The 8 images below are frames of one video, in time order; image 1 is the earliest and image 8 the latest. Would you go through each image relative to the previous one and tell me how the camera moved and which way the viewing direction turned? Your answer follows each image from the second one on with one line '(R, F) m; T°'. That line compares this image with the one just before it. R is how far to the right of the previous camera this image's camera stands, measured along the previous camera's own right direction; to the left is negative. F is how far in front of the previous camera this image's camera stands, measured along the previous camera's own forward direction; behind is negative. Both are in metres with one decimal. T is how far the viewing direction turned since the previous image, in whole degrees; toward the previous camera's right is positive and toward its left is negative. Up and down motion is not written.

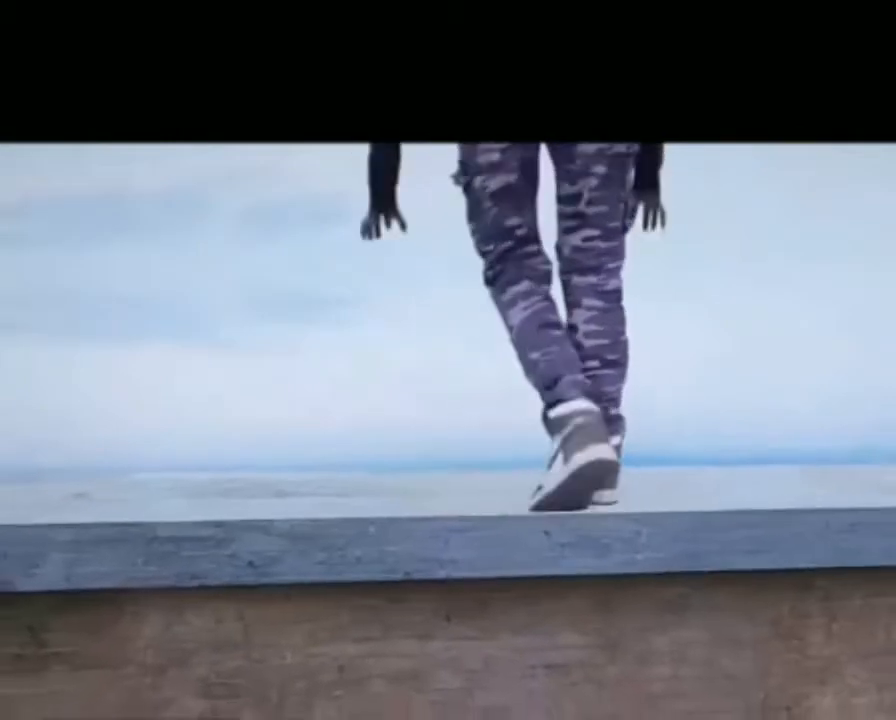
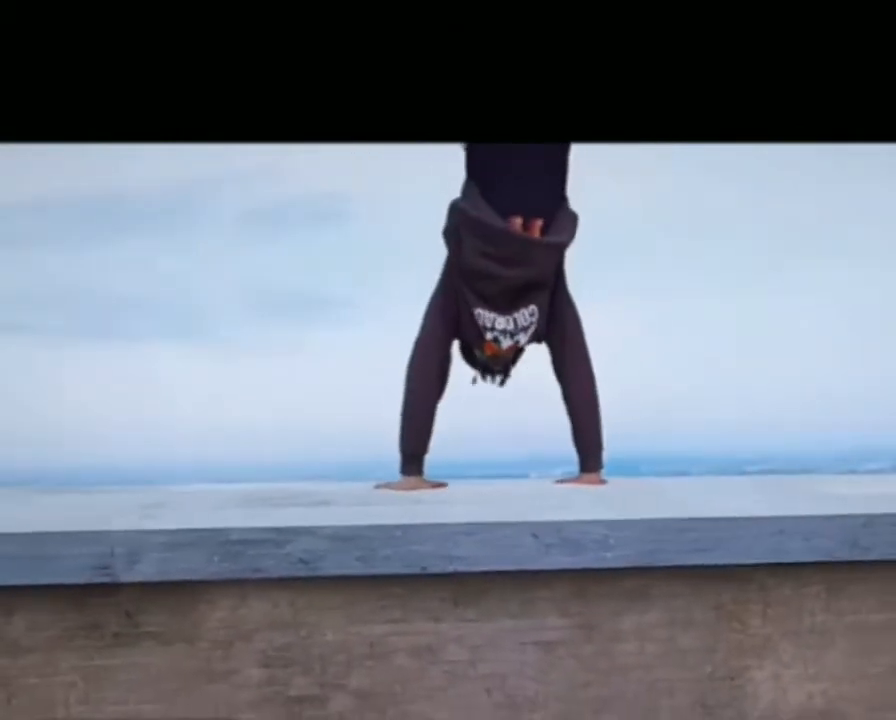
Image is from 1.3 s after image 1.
(+0.1, -0.3) m; -5°
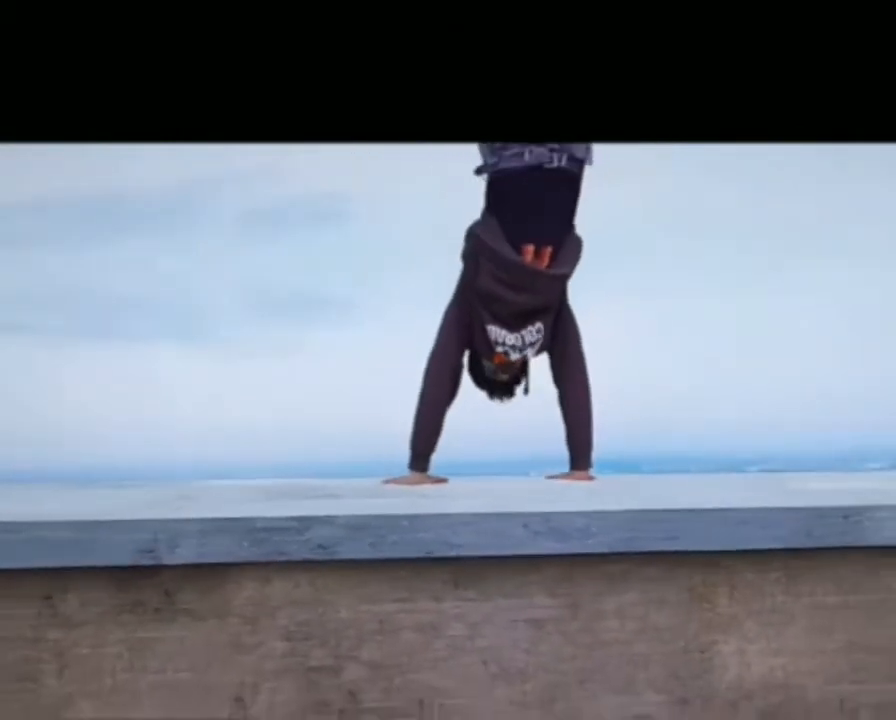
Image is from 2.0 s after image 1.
(0.0, -0.2) m; 0°
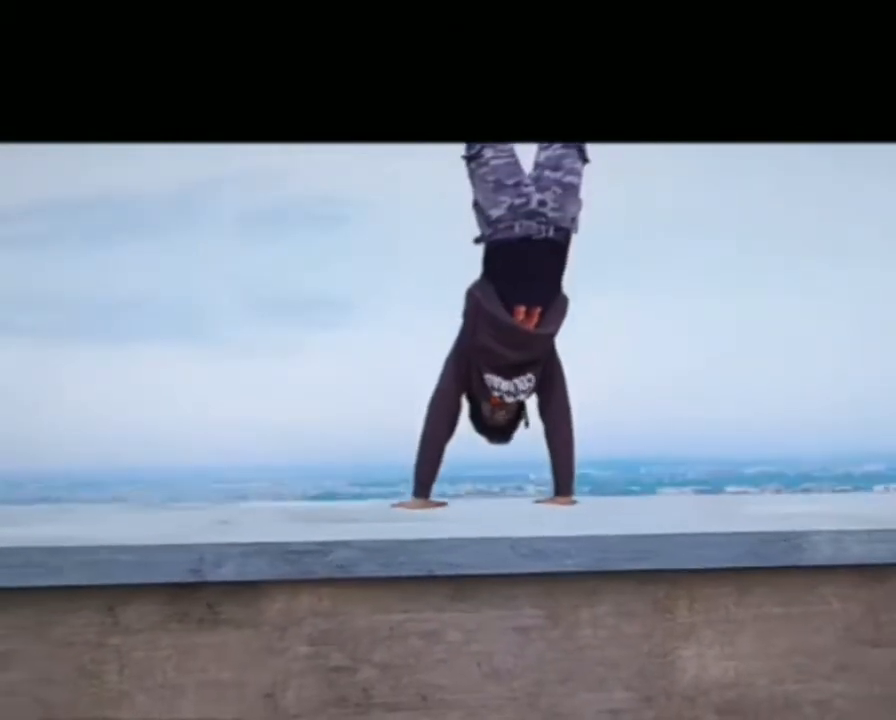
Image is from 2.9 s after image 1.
(0.0, -0.3) m; 0°
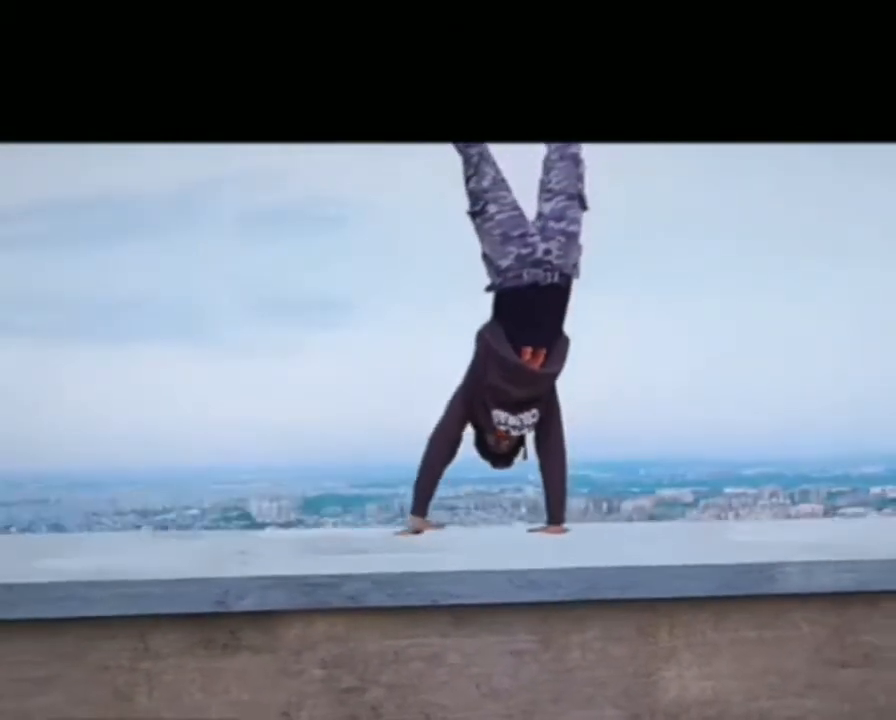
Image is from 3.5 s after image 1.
(0.0, -0.2) m; 0°
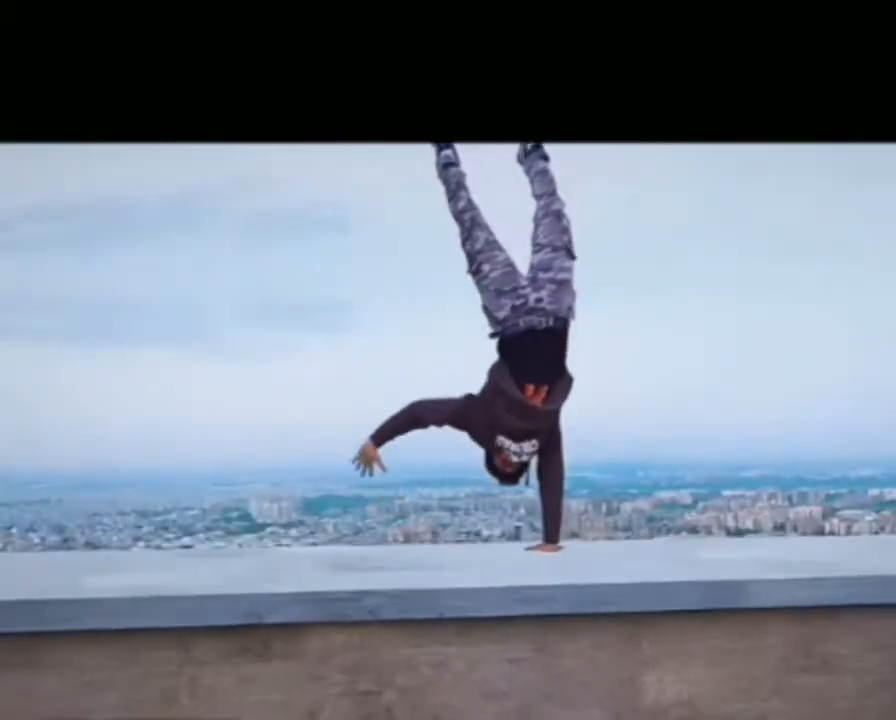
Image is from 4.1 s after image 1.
(0.0, -0.3) m; 0°
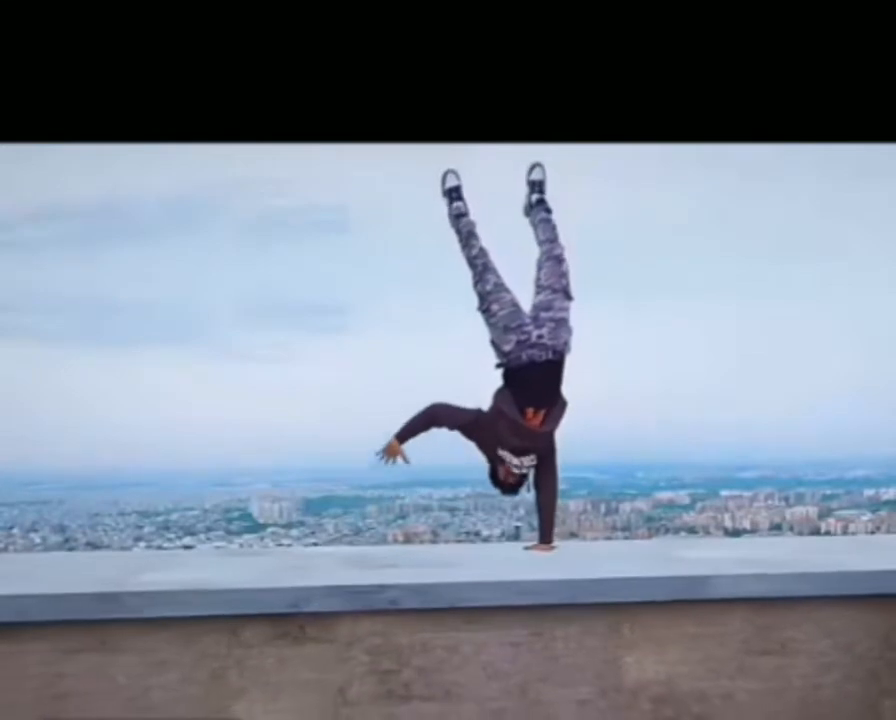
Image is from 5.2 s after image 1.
(0.0, -0.4) m; 0°
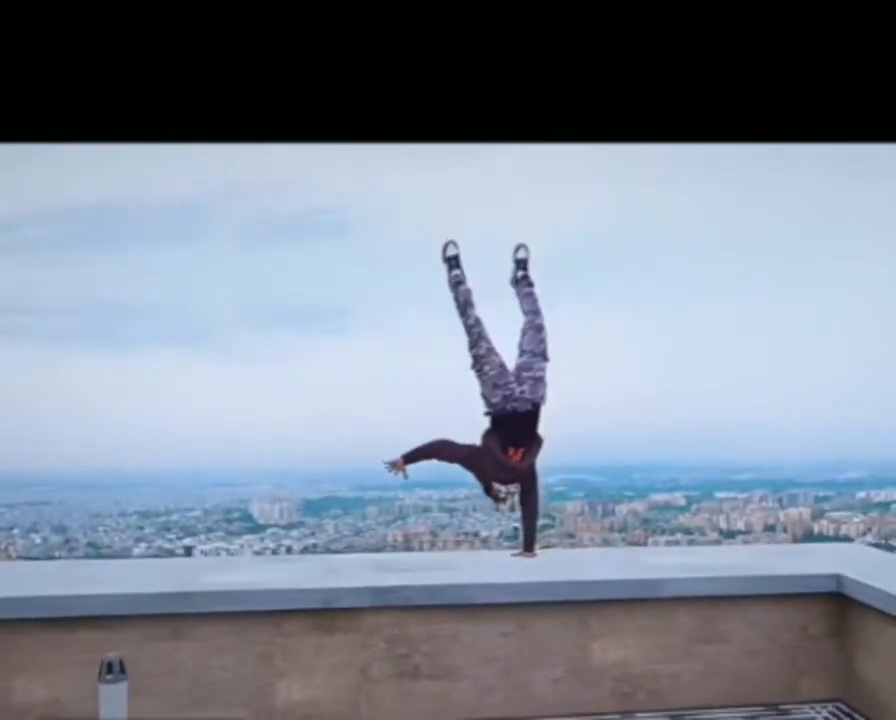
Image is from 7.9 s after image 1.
(0.0, -0.7) m; 0°
